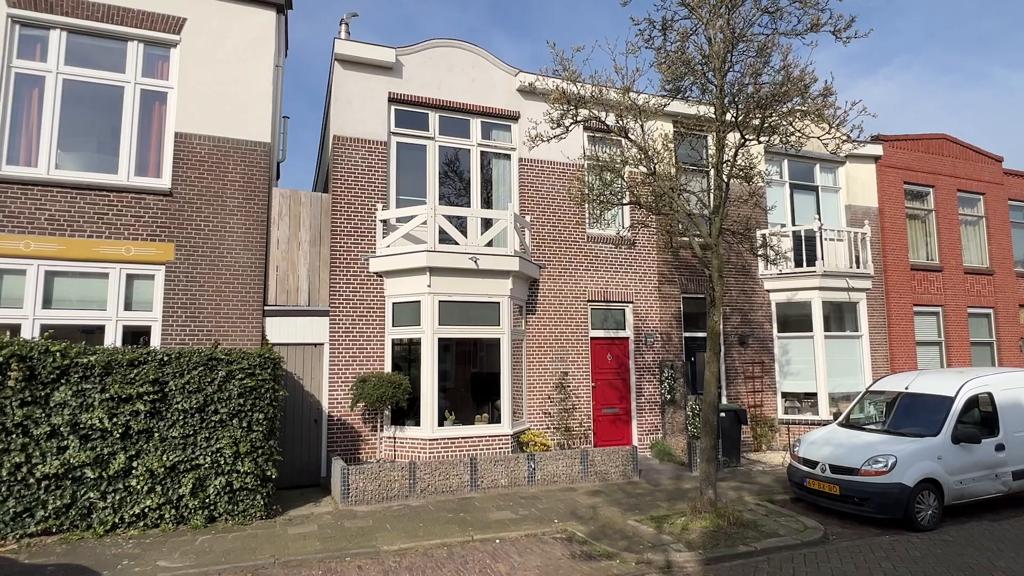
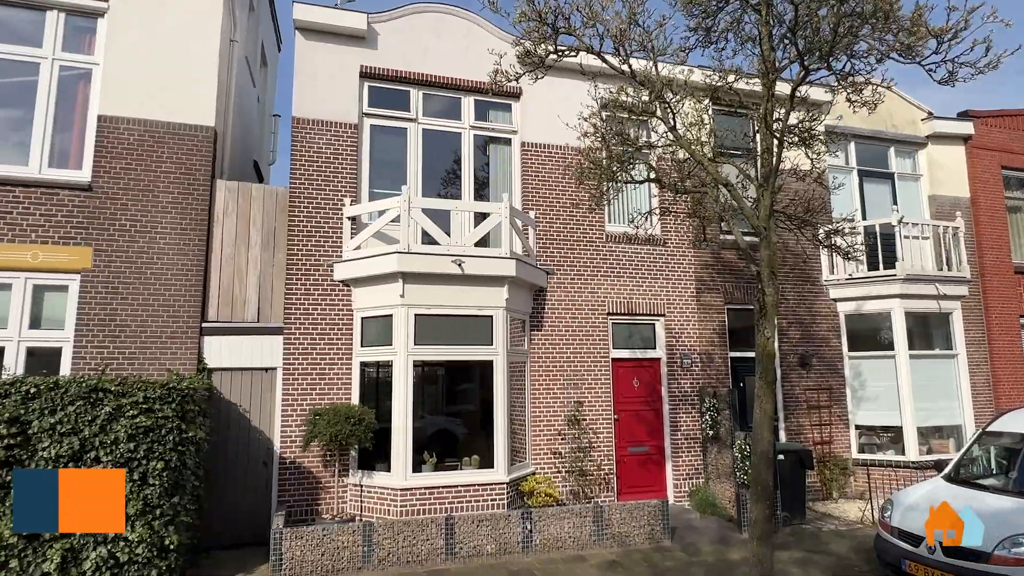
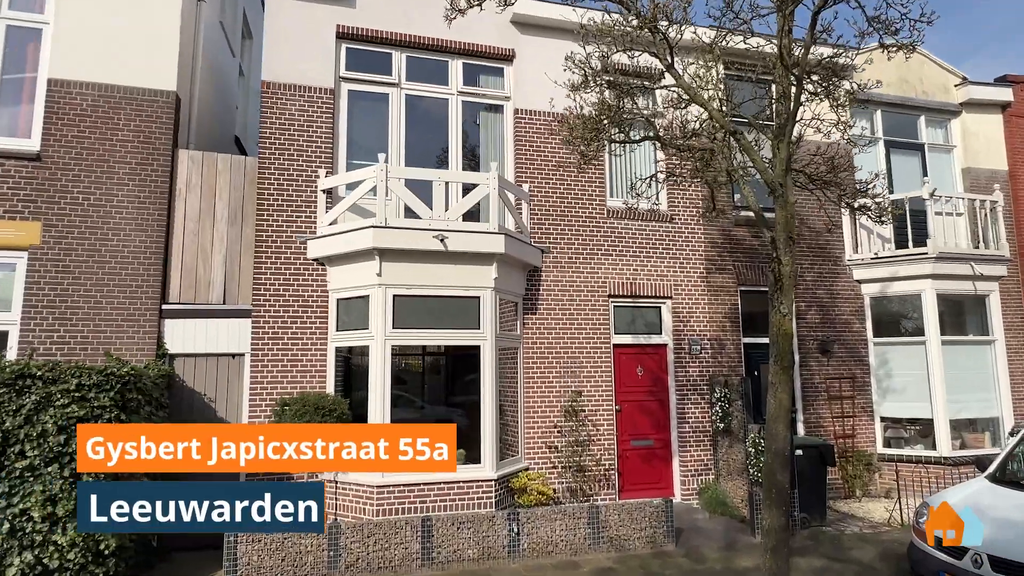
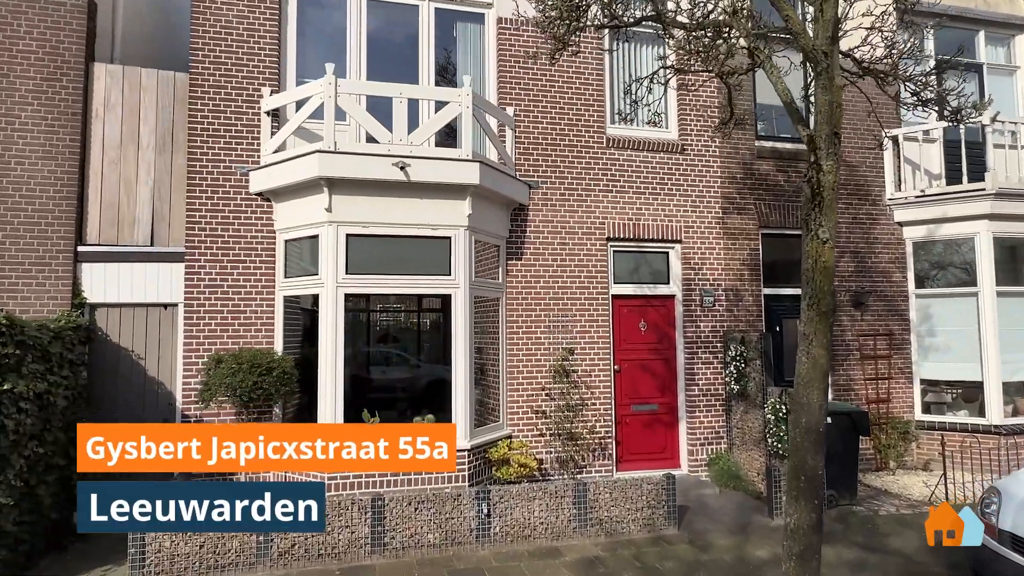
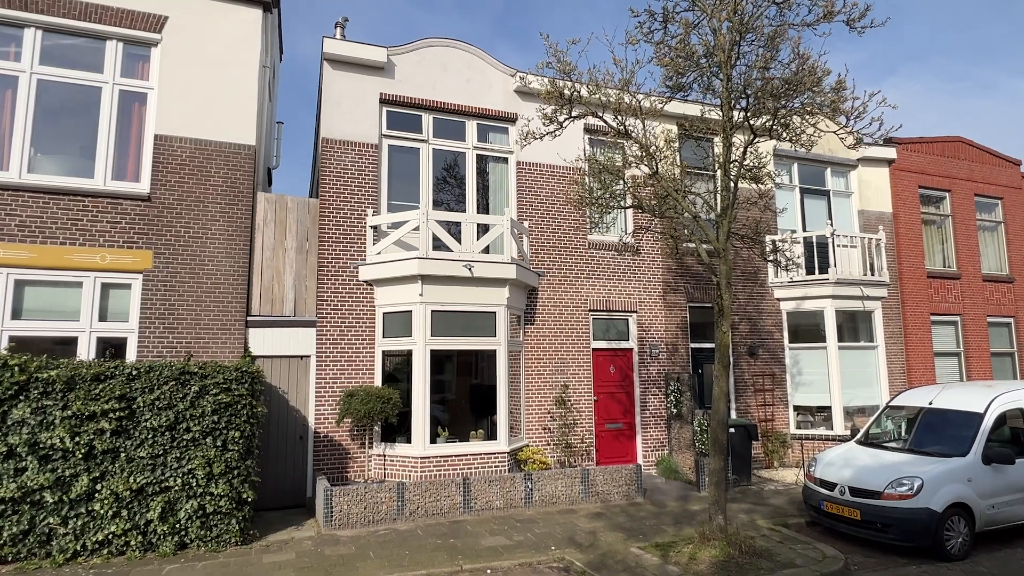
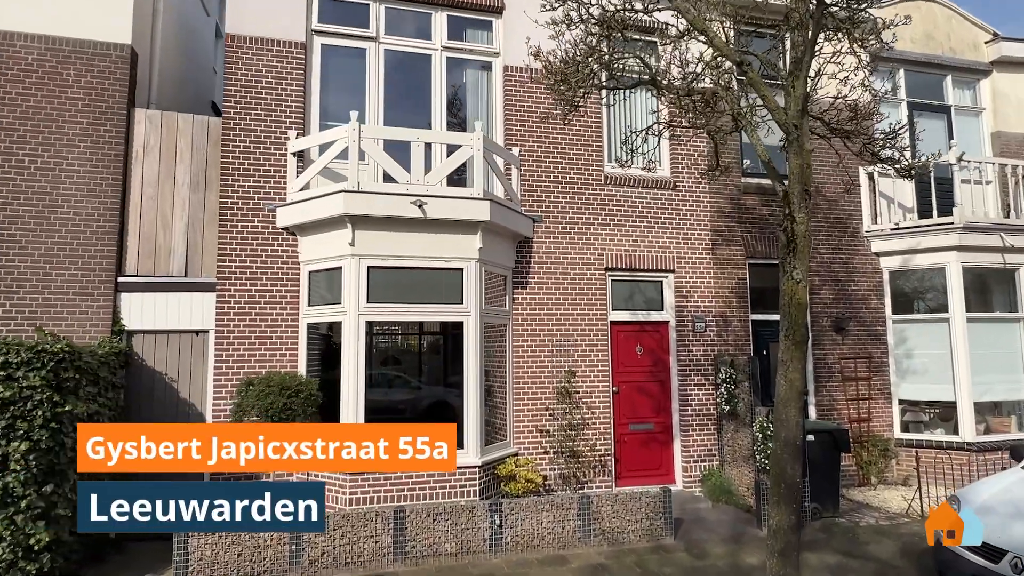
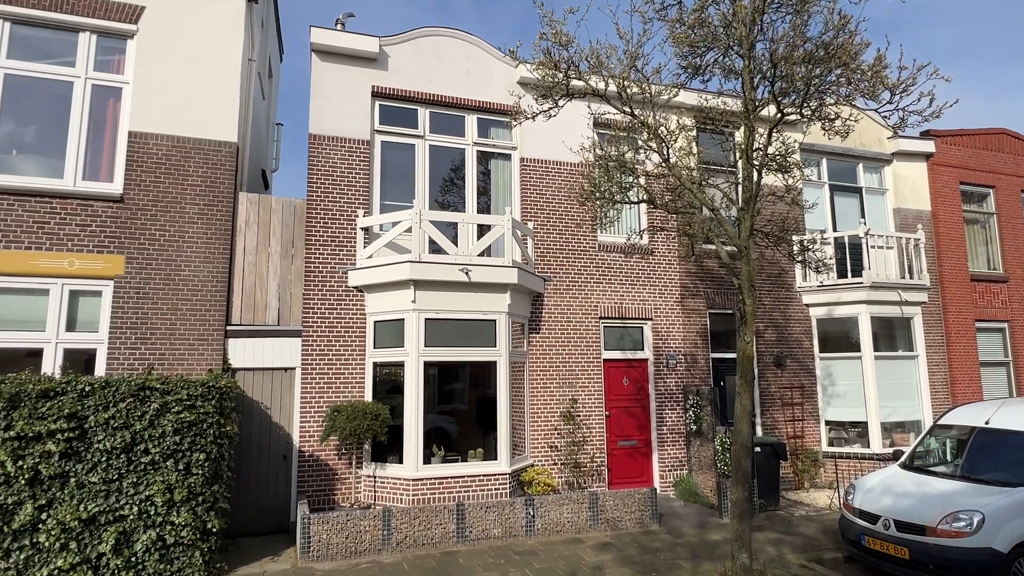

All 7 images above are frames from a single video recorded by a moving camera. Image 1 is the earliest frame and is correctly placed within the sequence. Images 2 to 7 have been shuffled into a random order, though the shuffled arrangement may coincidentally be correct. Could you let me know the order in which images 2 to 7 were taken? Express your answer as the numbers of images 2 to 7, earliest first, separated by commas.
5, 7, 2, 3, 6, 4
